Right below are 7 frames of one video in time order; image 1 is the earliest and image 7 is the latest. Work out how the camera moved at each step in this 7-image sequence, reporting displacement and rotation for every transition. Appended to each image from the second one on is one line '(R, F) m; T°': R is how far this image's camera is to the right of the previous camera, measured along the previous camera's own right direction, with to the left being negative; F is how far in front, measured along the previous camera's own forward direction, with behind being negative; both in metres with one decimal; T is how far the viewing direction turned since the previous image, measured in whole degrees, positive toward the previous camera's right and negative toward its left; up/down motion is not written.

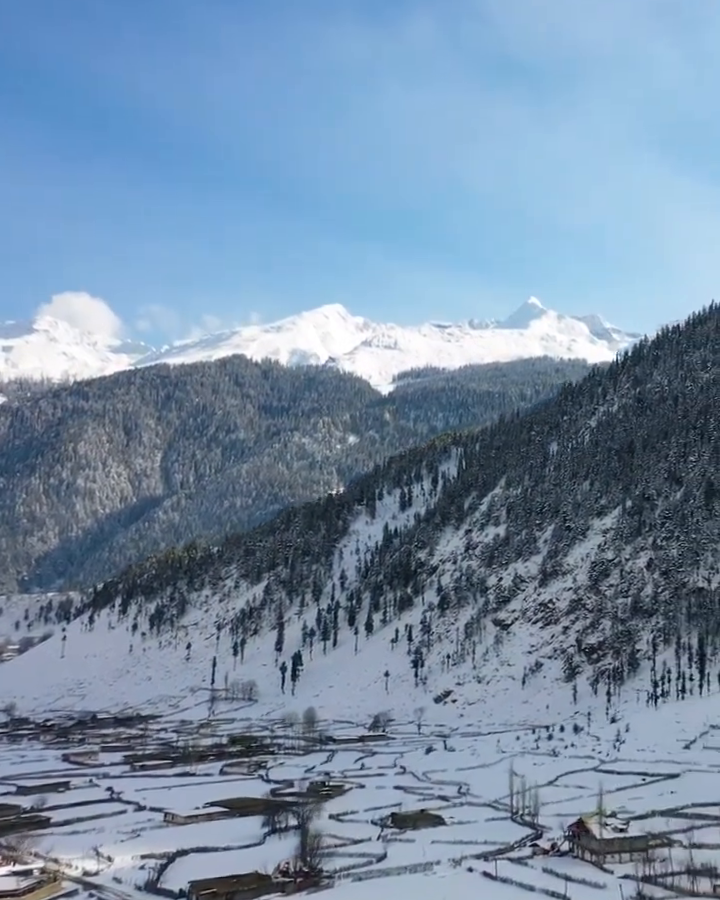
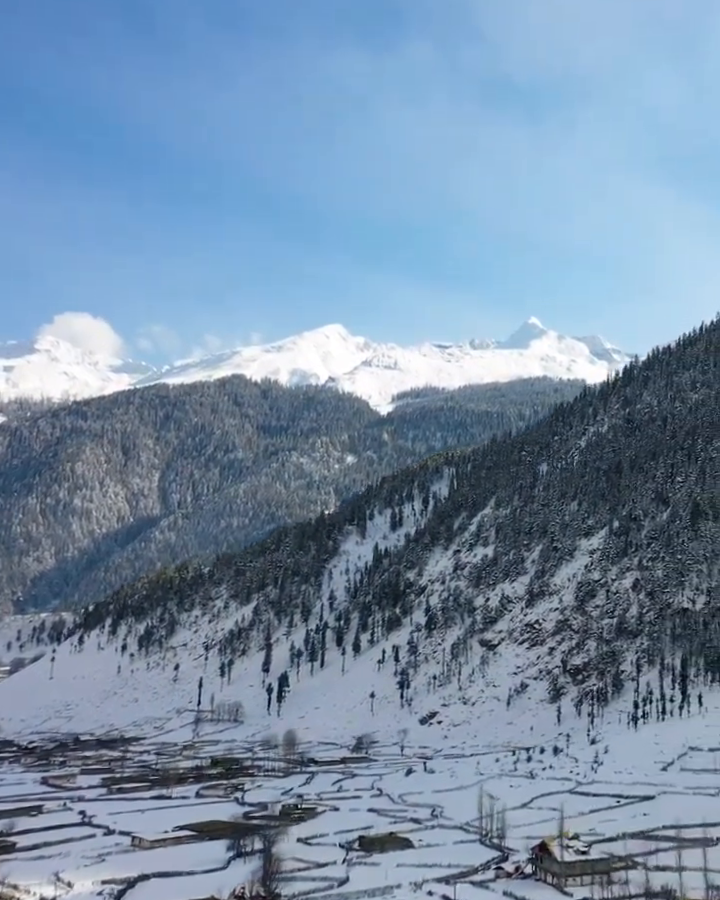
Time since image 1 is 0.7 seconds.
(+2.8, -0.1) m; 0°
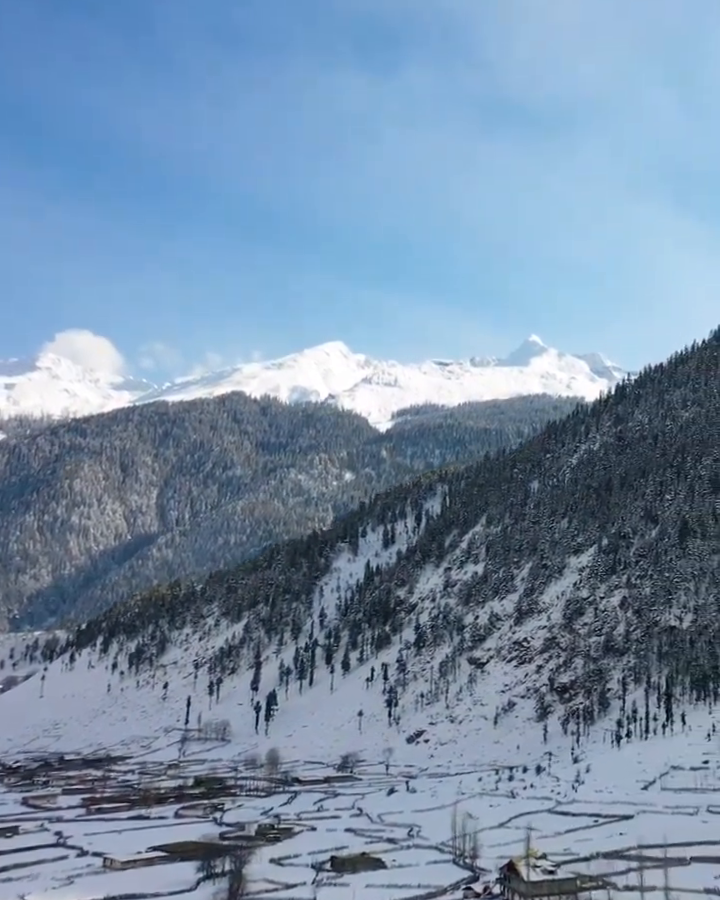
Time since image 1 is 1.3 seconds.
(+2.4, 0.0) m; 0°
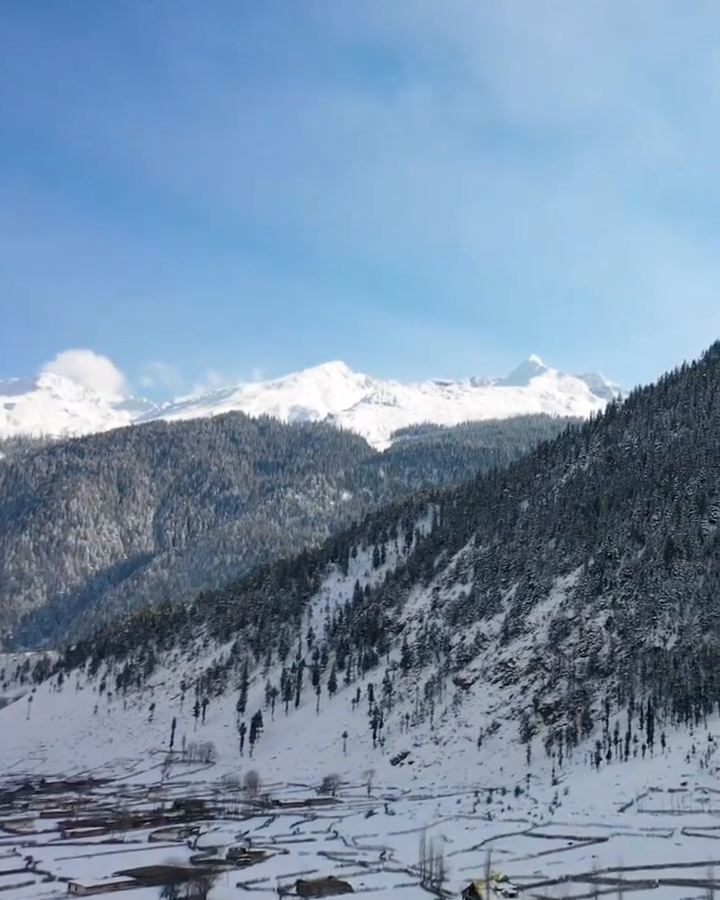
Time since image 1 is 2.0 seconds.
(+2.8, +0.1) m; 0°
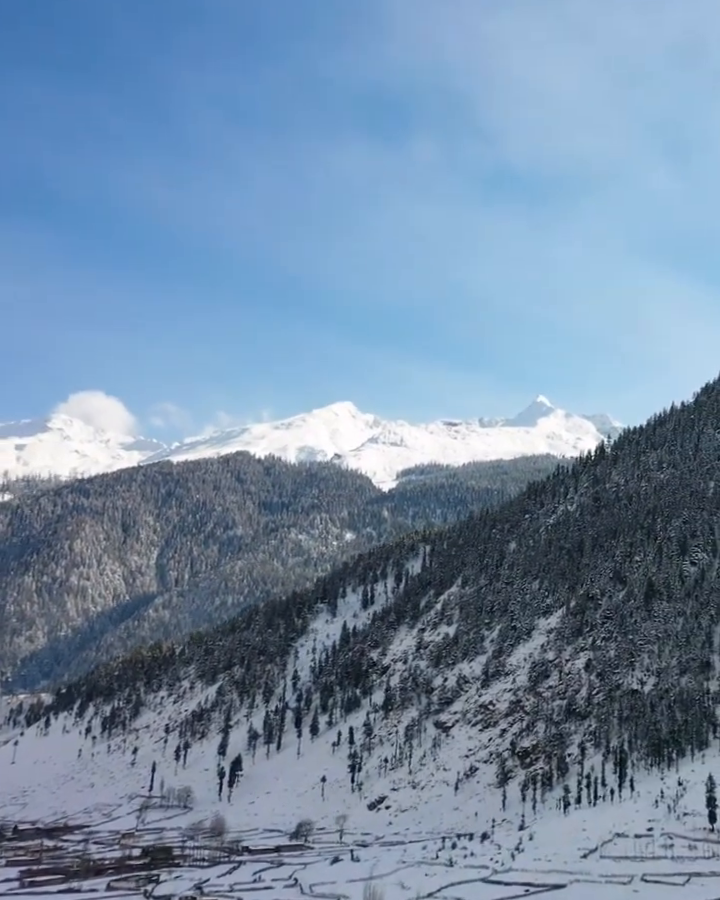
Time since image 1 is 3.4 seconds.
(+5.7, -0.2) m; -1°
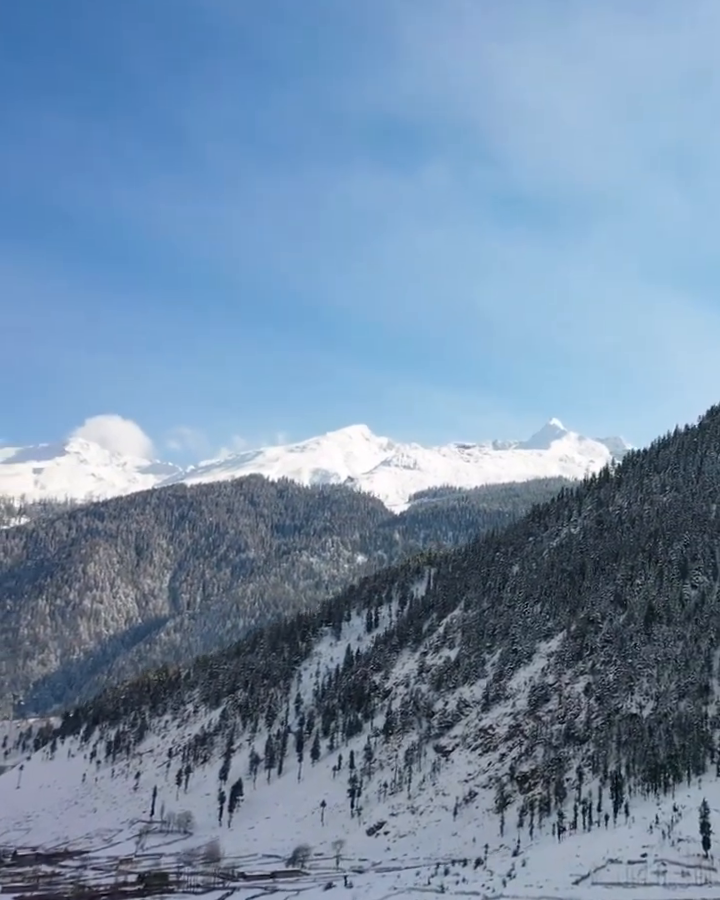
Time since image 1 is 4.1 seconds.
(+2.9, -0.7) m; -1°
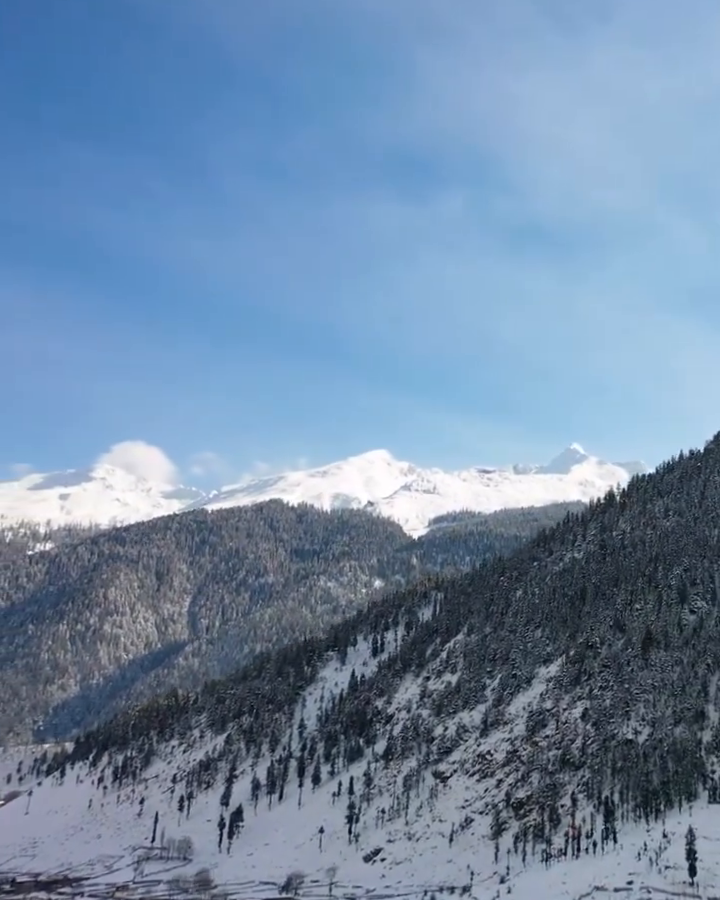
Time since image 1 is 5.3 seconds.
(+4.8, -1.3) m; -1°
